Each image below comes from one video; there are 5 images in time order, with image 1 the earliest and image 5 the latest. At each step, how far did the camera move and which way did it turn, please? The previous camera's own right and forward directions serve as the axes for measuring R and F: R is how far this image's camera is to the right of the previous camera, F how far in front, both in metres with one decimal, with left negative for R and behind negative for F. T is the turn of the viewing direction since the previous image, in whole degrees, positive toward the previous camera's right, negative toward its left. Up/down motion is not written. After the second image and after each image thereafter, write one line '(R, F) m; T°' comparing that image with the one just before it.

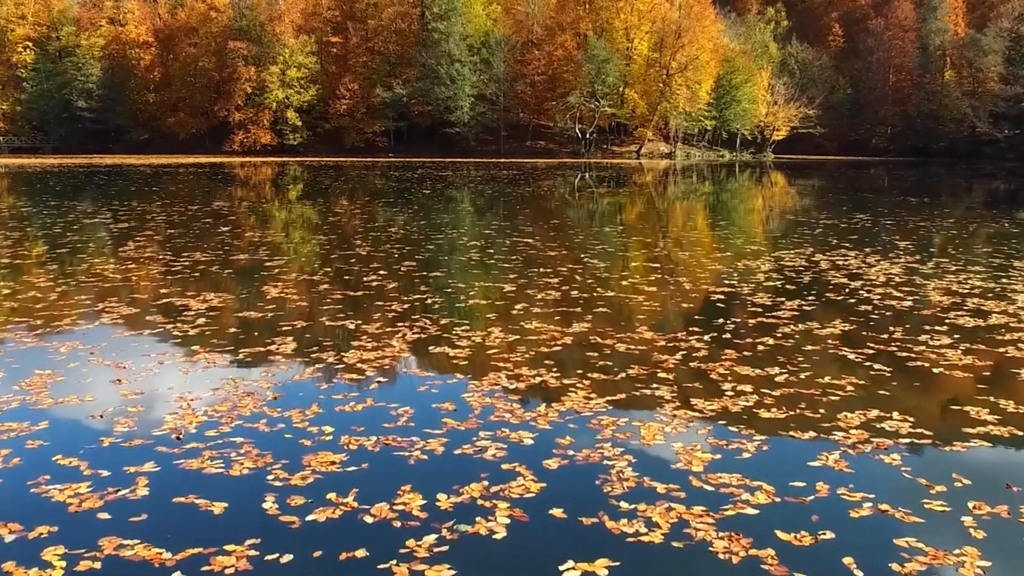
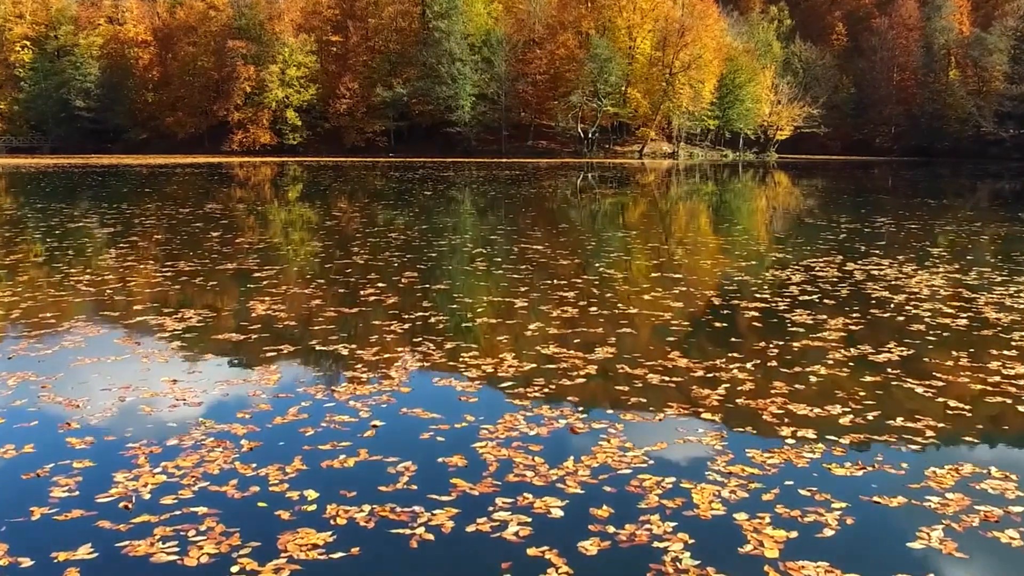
(-0.1, +0.8) m; 0°
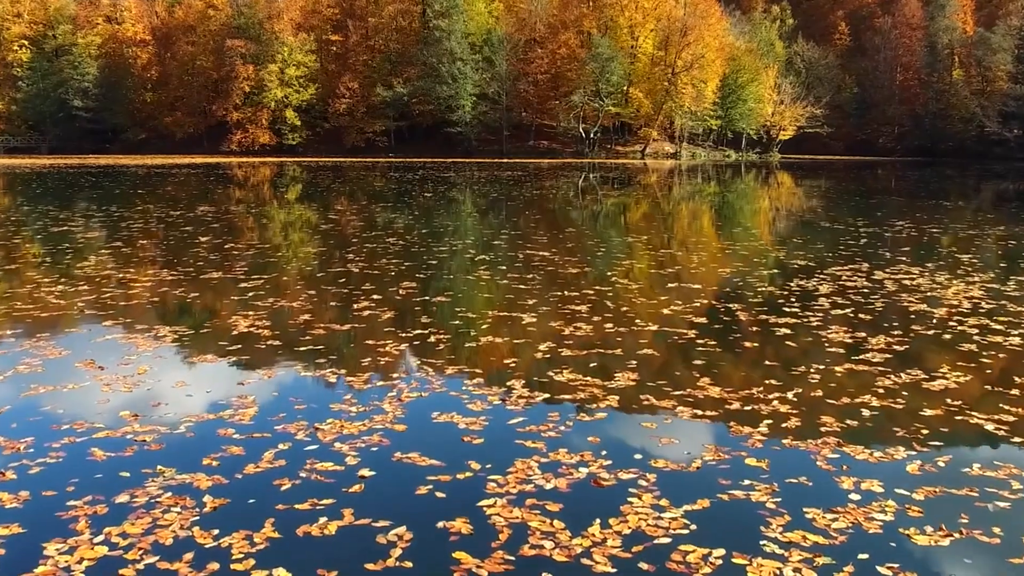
(-0.1, +0.6) m; 0°
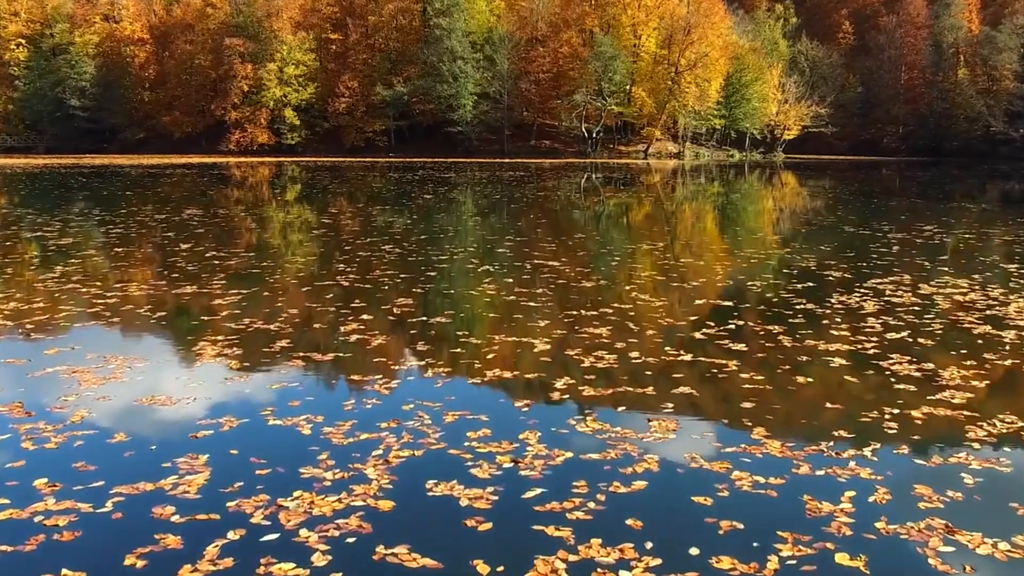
(-0.1, +0.9) m; 0°
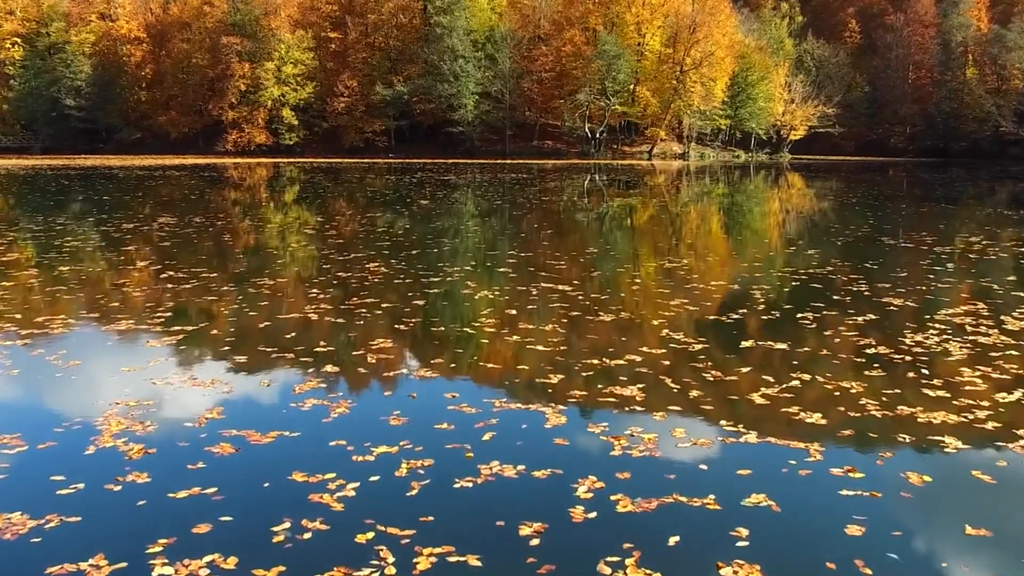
(0.0, +1.4) m; 0°
